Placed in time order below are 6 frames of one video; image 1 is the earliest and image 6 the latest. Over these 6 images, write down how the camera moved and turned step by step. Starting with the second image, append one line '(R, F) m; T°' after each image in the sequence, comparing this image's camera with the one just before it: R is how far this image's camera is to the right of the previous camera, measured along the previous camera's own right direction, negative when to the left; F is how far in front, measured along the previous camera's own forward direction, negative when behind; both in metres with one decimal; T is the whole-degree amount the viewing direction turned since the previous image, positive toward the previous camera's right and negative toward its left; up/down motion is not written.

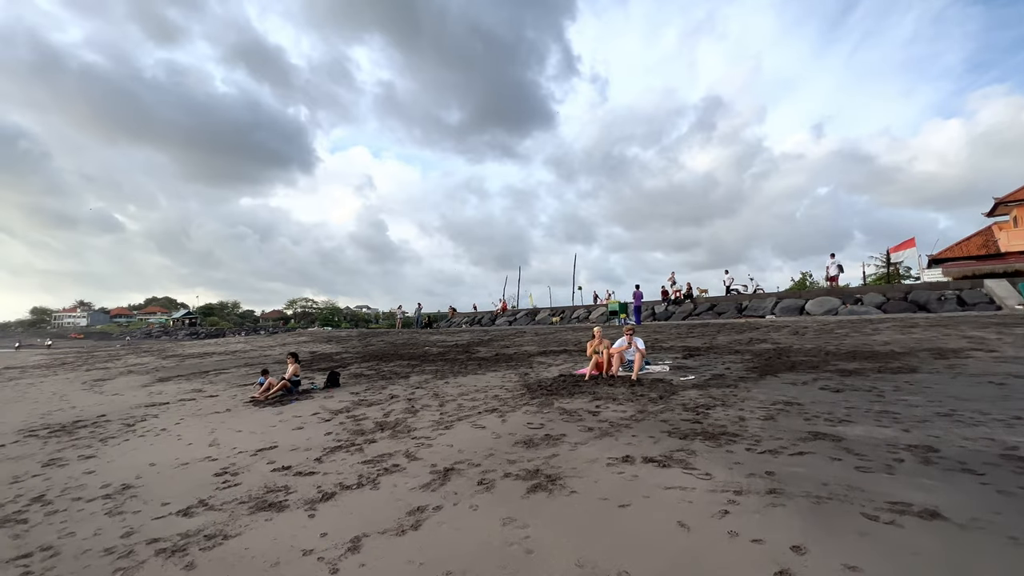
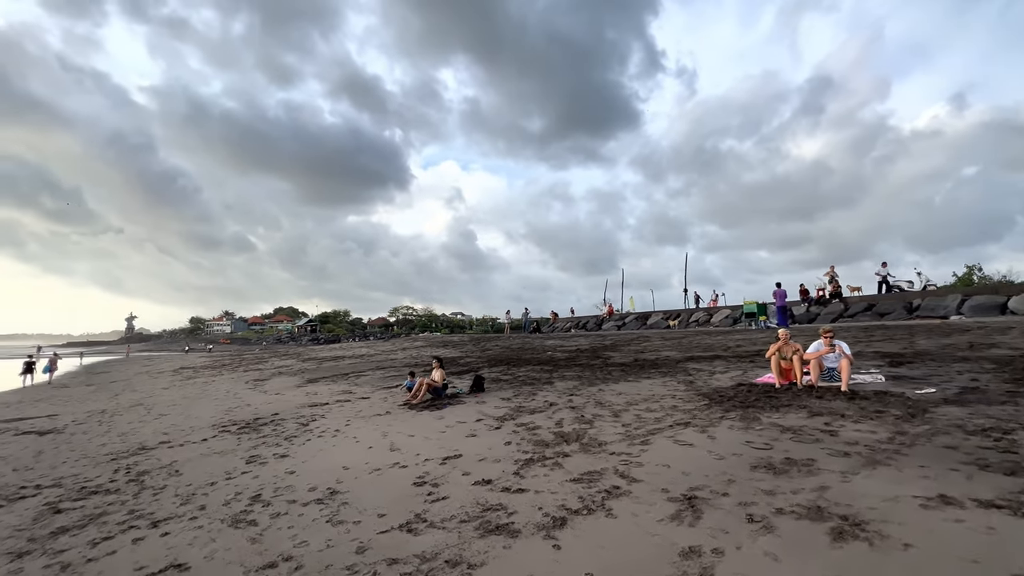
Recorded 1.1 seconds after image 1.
(-1.4, +0.6) m; -11°
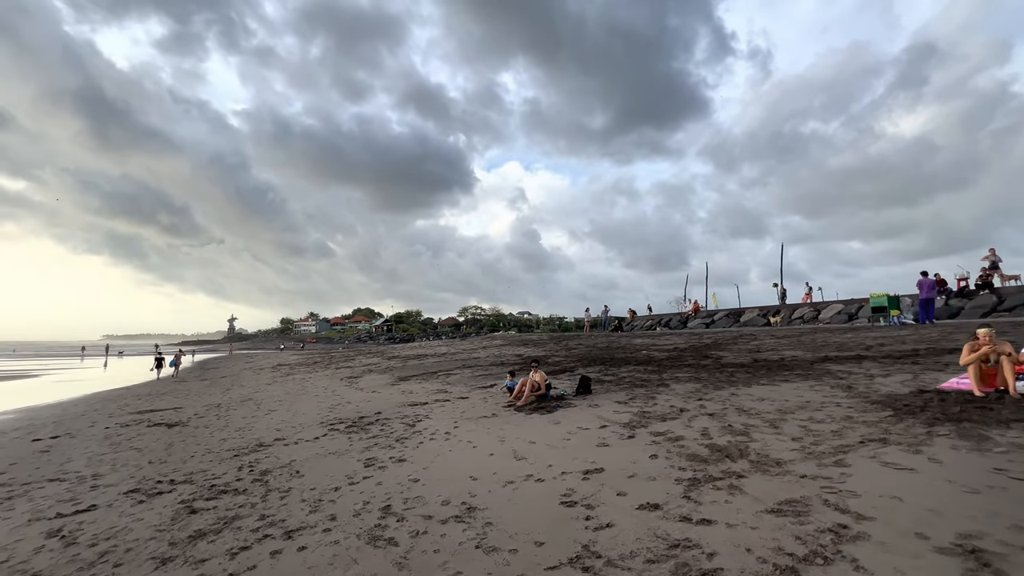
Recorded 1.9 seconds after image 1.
(-0.9, +0.7) m; -8°
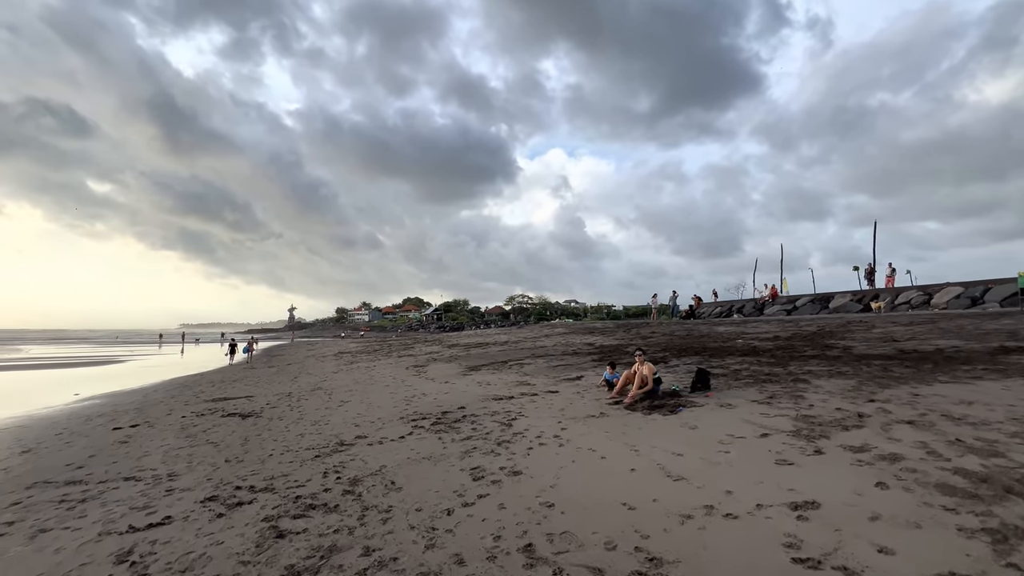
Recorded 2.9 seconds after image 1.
(-1.1, +1.2) m; -6°
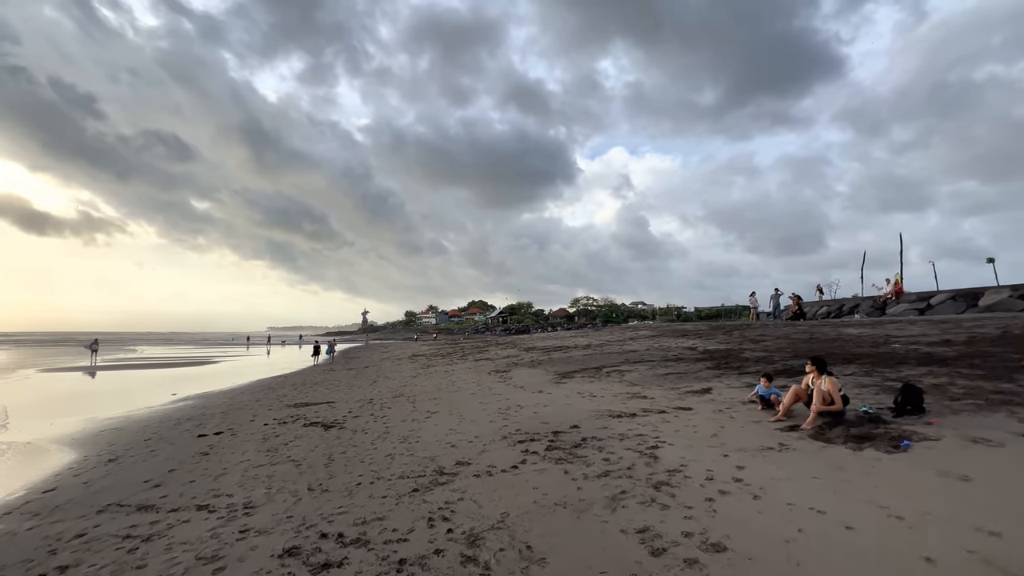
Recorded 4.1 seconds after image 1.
(-1.0, +1.5) m; -8°
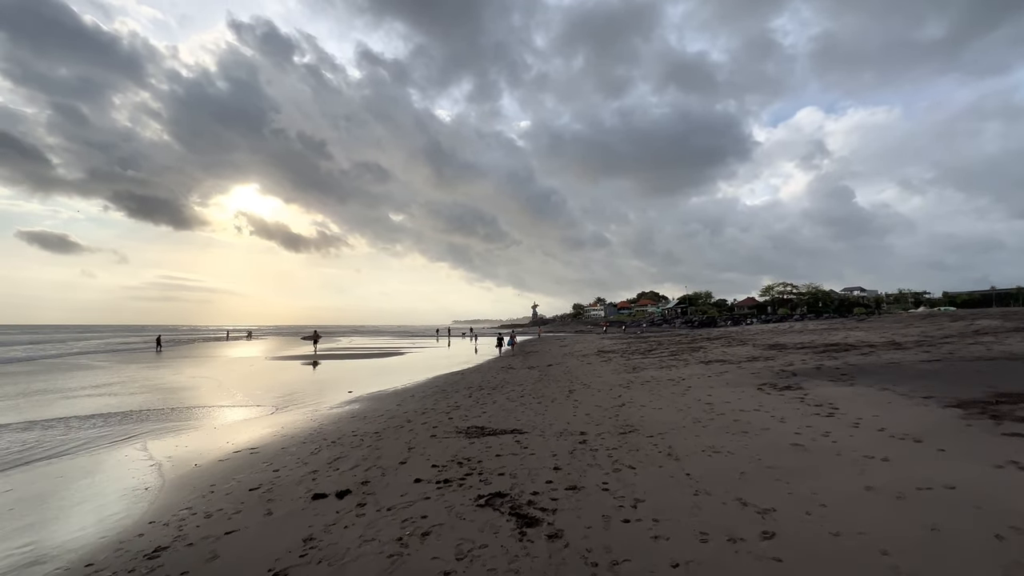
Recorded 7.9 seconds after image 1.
(-2.3, +5.3) m; -21°
